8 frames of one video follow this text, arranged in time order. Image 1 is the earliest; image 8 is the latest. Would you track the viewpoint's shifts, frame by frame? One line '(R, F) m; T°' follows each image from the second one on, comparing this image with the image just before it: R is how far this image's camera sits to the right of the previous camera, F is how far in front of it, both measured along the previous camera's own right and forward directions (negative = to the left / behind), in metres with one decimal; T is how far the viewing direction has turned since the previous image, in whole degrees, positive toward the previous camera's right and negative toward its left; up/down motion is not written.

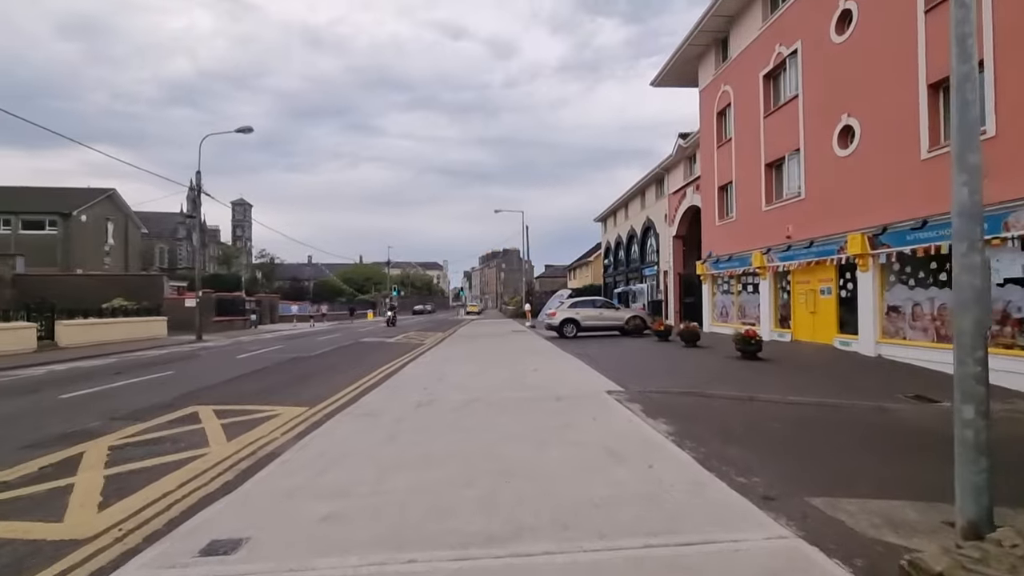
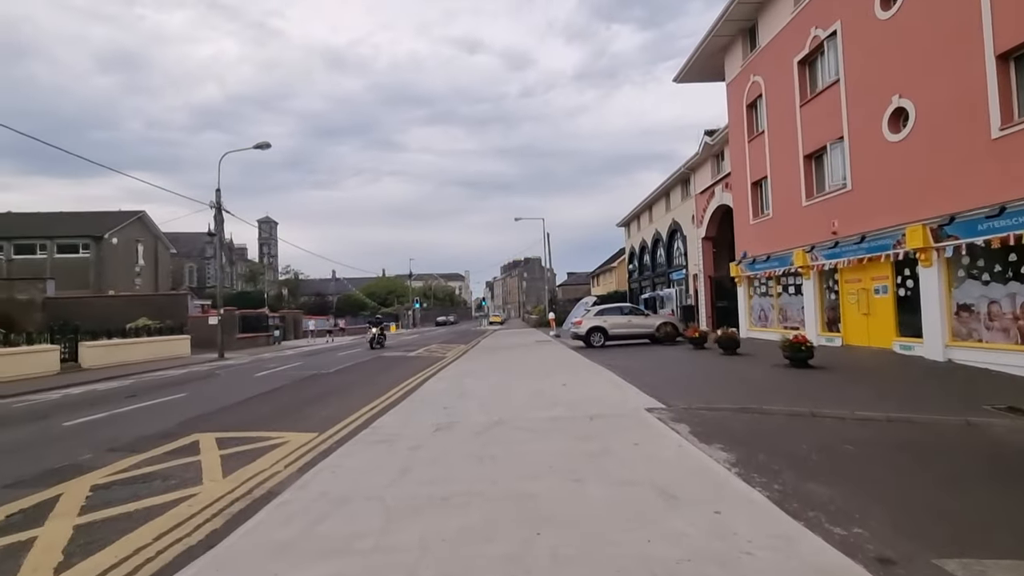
(0.0, +1.0) m; -3°
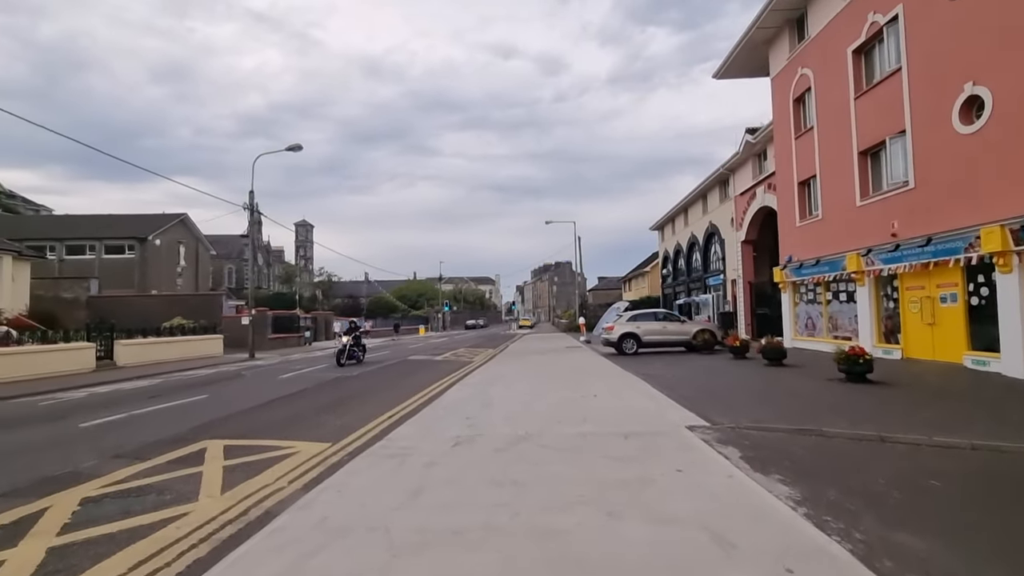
(+0.1, +0.8) m; -4°
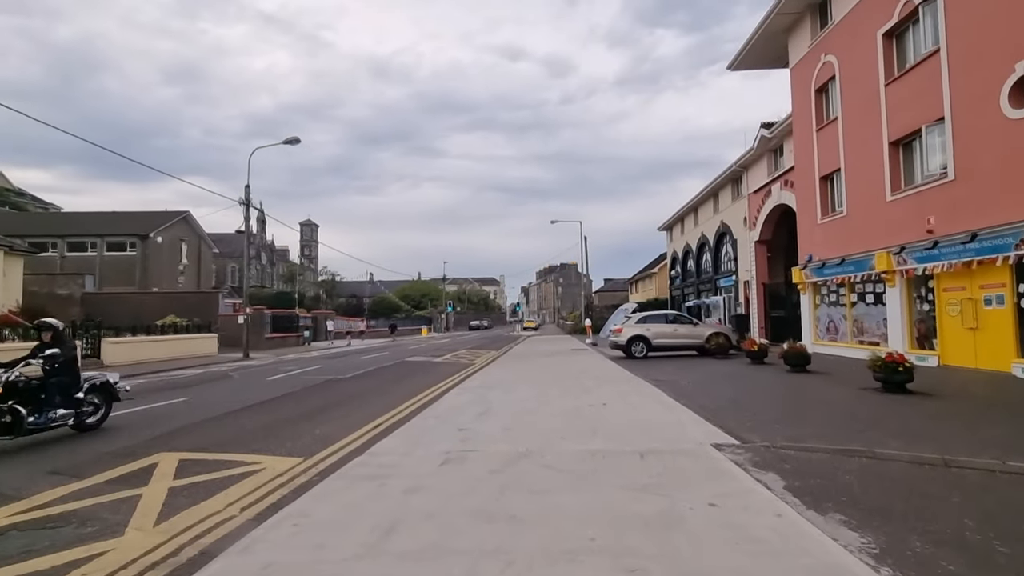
(+0.1, +1.1) m; -1°
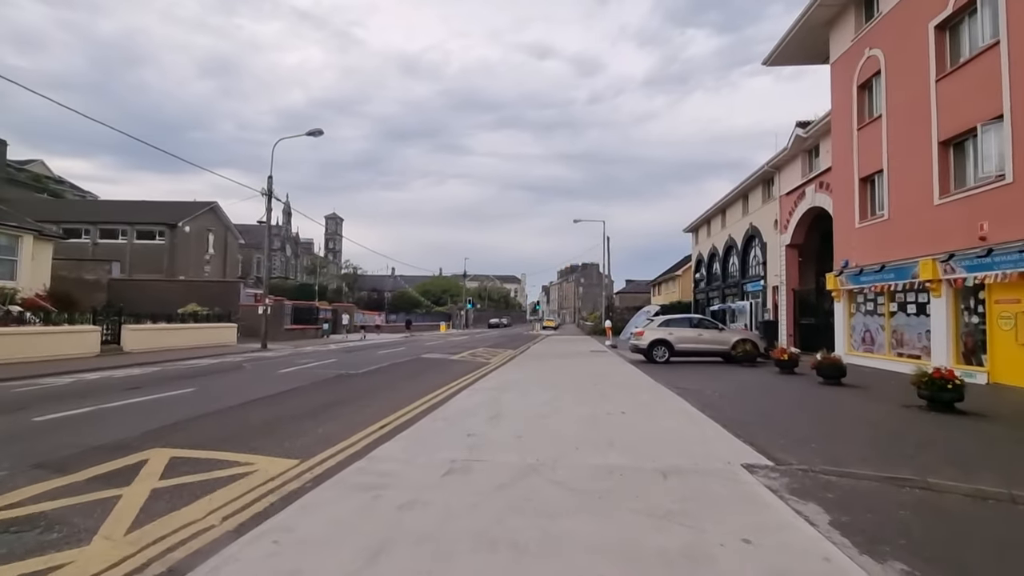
(+0.1, +0.6) m; -2°
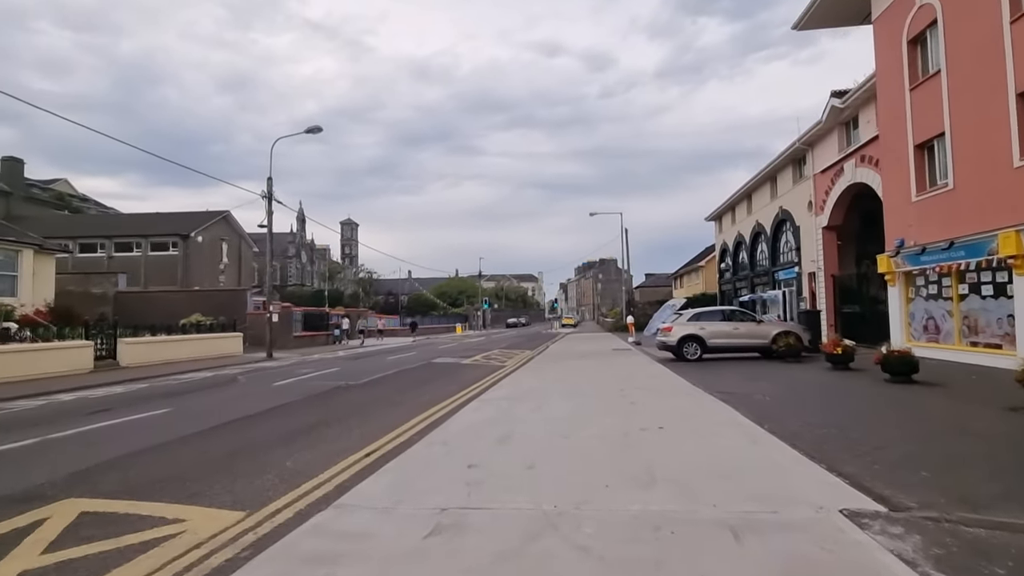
(+0.2, +1.8) m; -2°
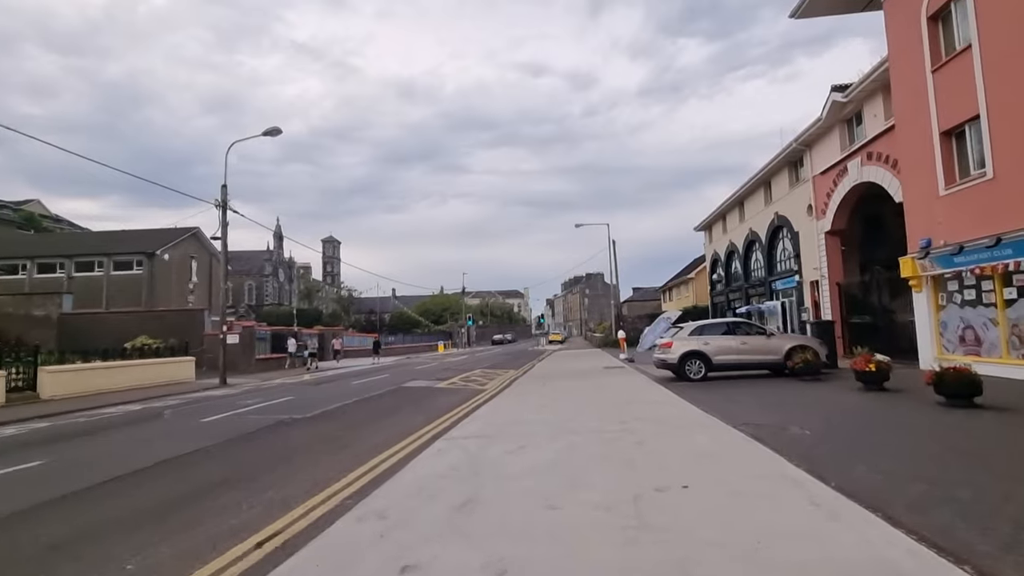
(+0.3, +2.4) m; +2°
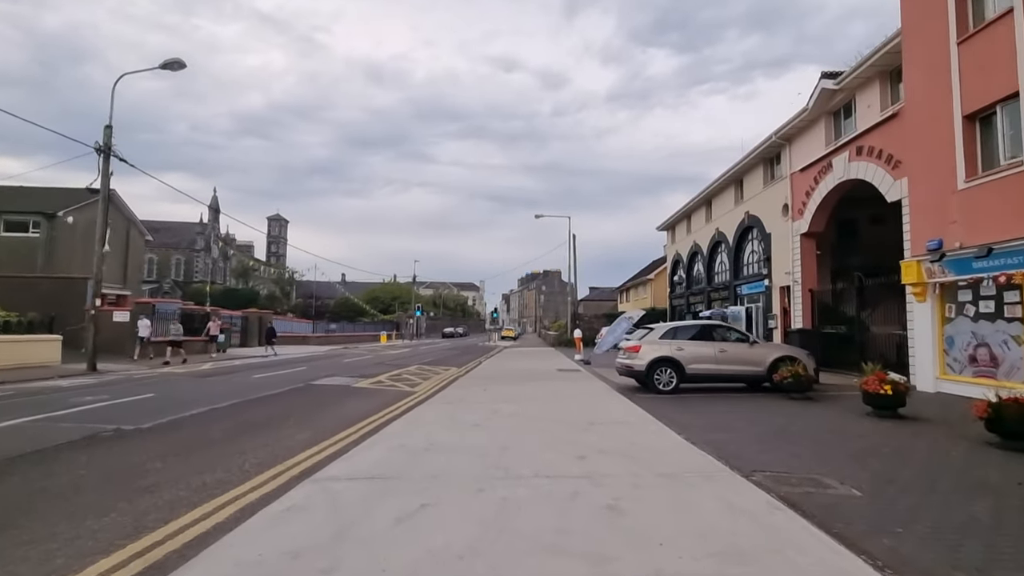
(+0.5, +3.3) m; +5°
